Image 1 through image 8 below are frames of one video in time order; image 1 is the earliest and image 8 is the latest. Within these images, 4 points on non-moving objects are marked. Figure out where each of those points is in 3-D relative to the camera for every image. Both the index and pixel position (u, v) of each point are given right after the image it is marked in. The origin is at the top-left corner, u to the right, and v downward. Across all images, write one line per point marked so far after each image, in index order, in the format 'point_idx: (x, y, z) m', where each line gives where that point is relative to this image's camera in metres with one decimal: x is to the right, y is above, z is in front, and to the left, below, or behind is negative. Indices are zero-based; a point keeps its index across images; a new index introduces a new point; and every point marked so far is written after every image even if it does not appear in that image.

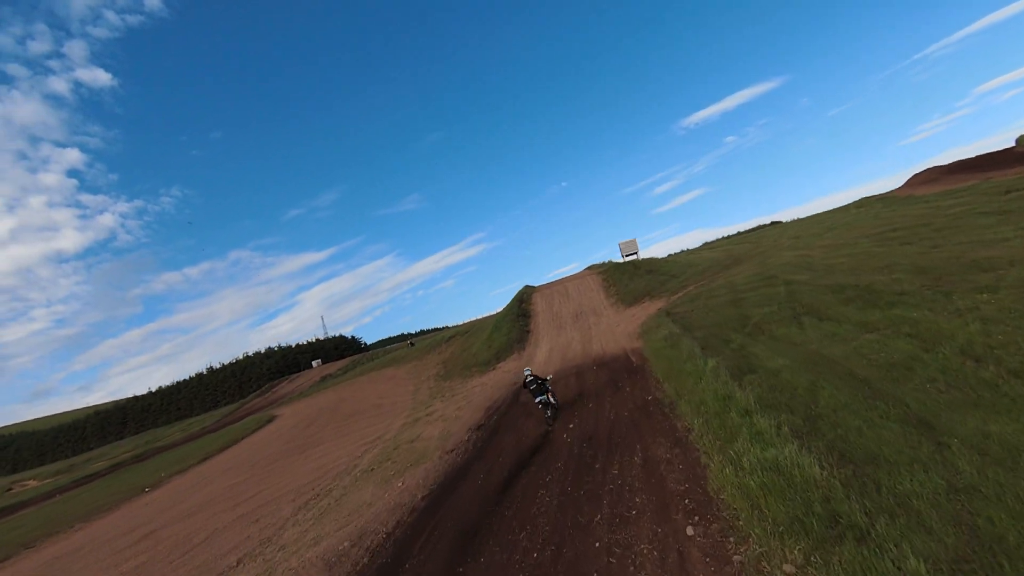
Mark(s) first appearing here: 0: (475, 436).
0: (-1.2, -4.7, +16.4) m
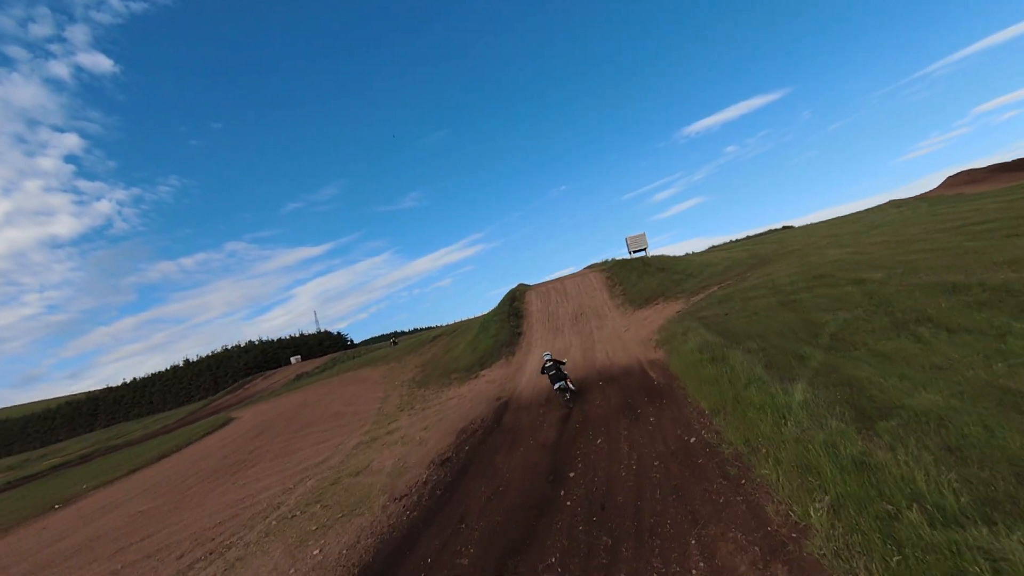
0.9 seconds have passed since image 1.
0: (-1.7, -4.3, +11.9) m
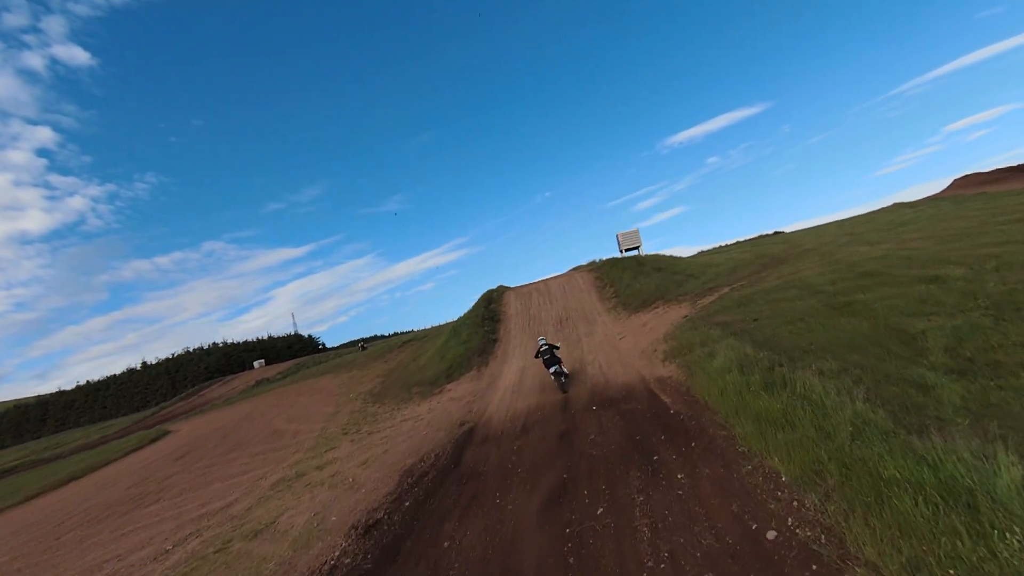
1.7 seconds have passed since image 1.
0: (-2.4, -4.1, +7.9) m
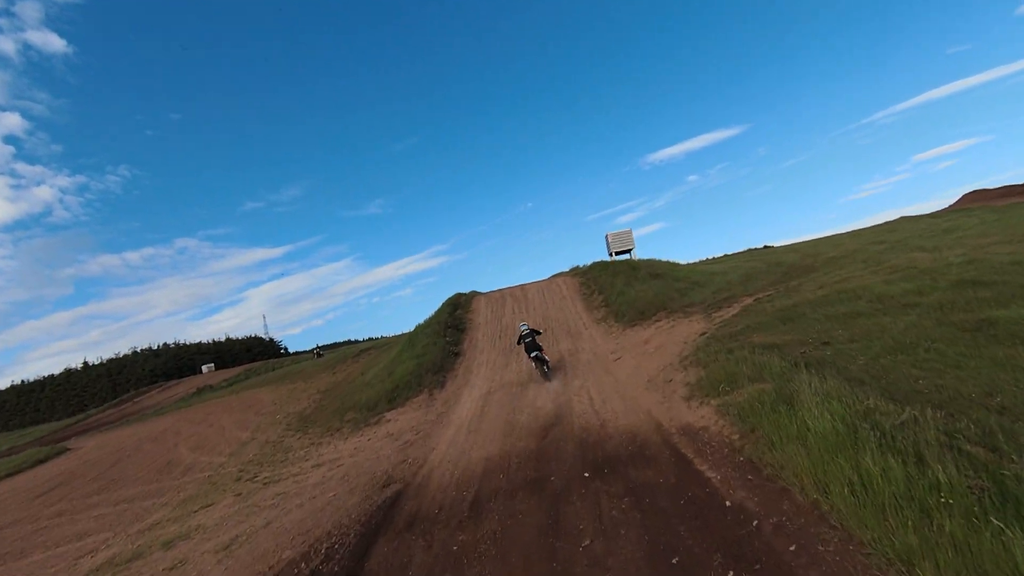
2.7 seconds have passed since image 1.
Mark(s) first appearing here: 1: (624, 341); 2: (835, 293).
0: (-3.1, -3.8, +3.3) m
1: (+3.3, -1.6, +15.4) m
2: (+7.9, -0.1, +12.7) m
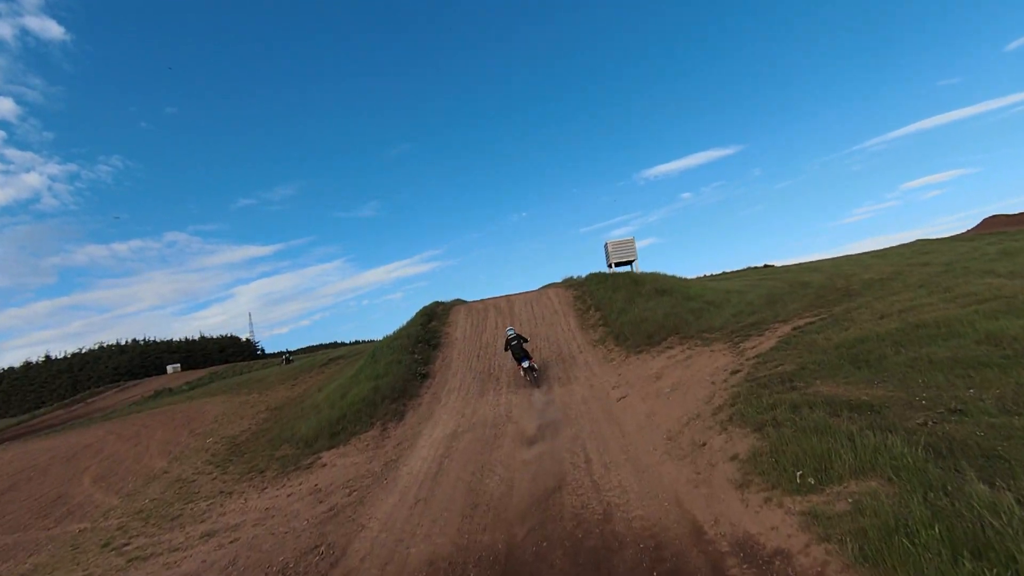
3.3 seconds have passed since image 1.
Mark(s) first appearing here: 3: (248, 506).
0: (-3.5, -3.8, +0.1) m
1: (+2.8, -2.0, +12.3) m
2: (+7.5, -0.7, +9.7) m
3: (-4.9, -4.1, +9.7) m
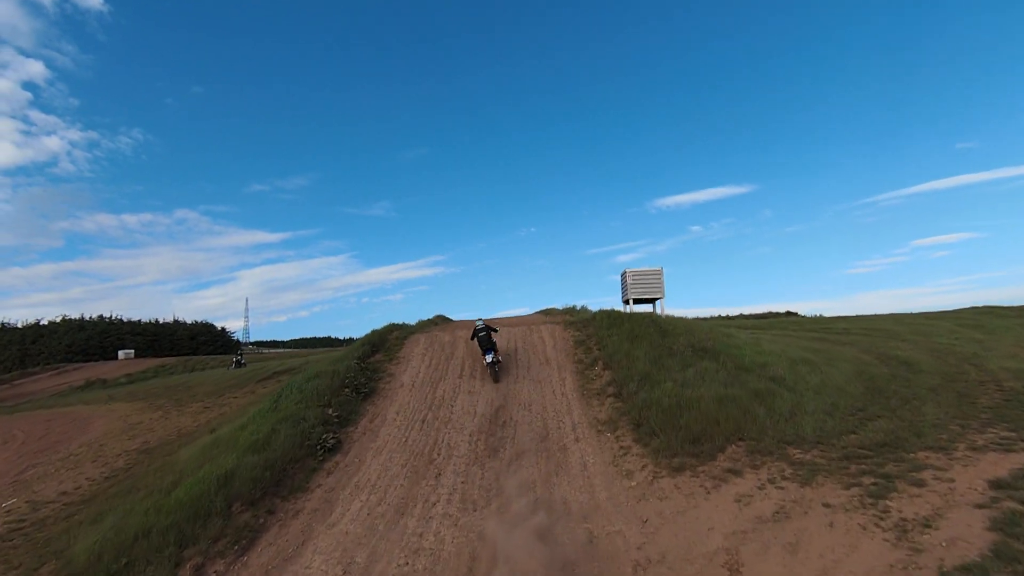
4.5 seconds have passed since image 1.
0: (-4.6, -3.8, -5.7) m
1: (+1.9, -3.0, +6.5) m
2: (+6.7, -2.2, +3.9) m
3: (-6.0, -4.2, +3.9) m
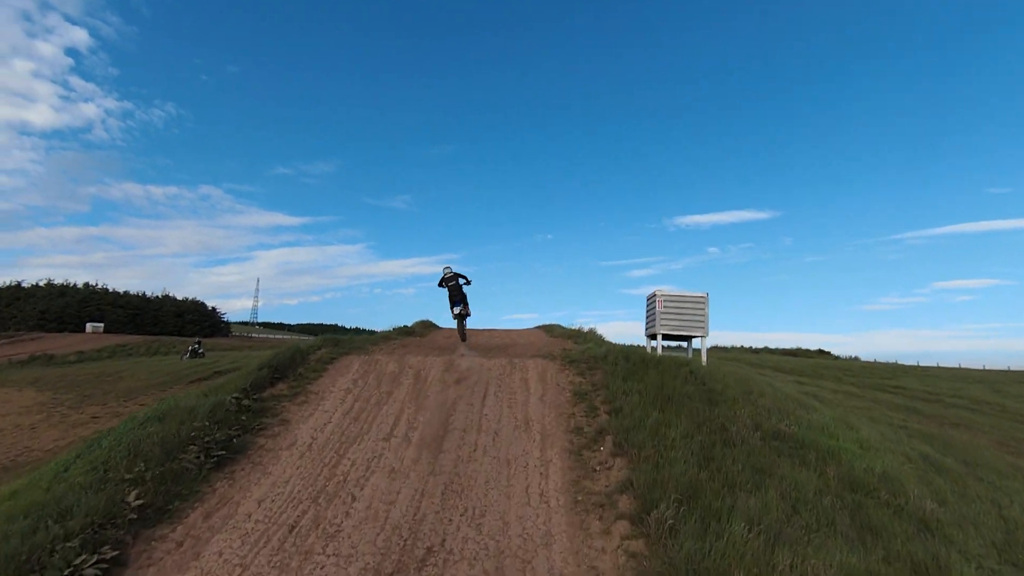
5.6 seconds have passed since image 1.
0: (-5.9, -3.5, -10.6) m
1: (+0.9, -3.4, +1.4) m
2: (+5.7, -3.0, -1.3) m
3: (-7.1, -3.8, -1.0) m
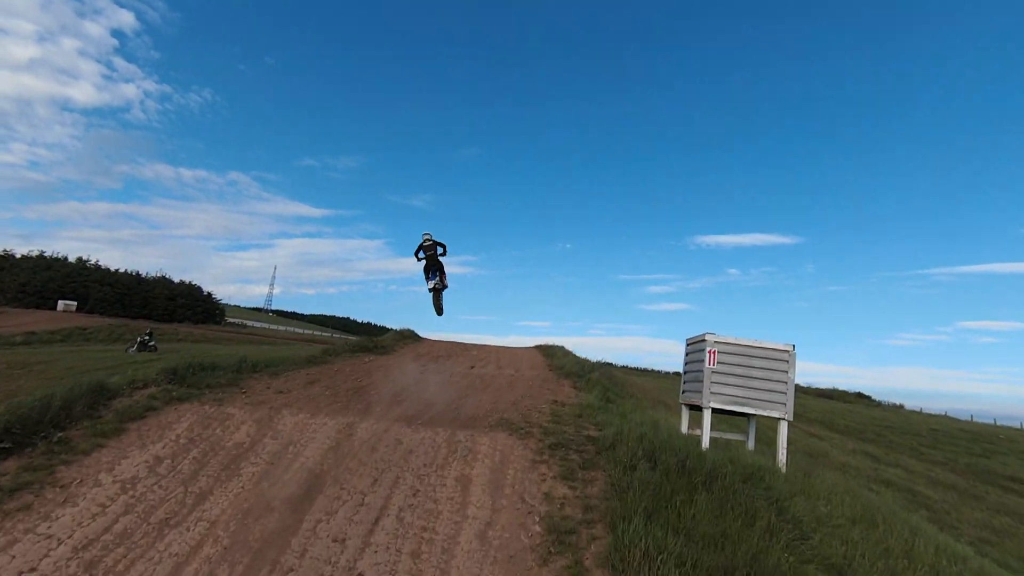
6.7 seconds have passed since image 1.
0: (-7.4, -3.1, -15.3) m
1: (-0.3, -3.7, -3.5) m
2: (+4.5, -3.6, -6.3) m
3: (-8.4, -3.4, -5.7) m
